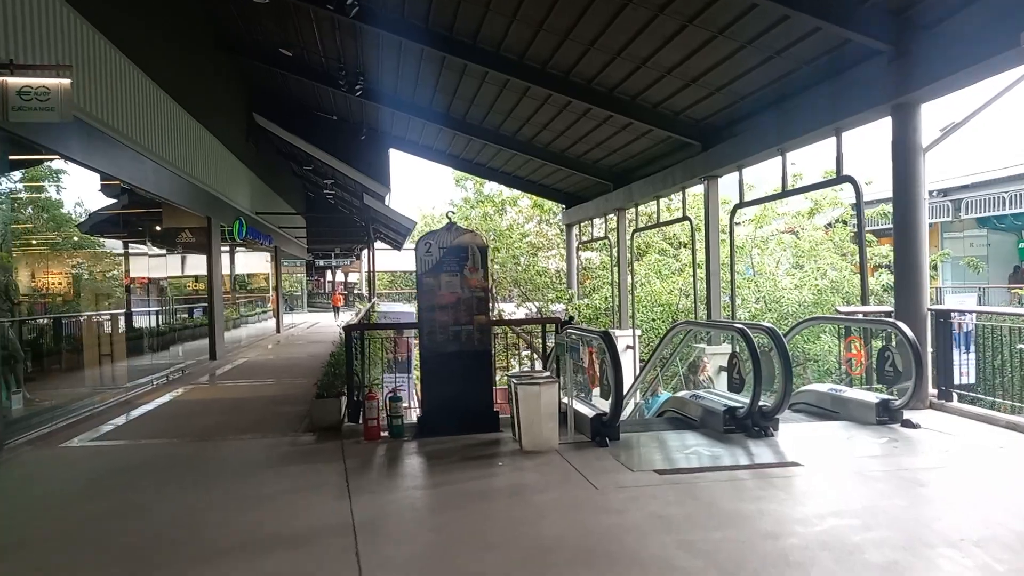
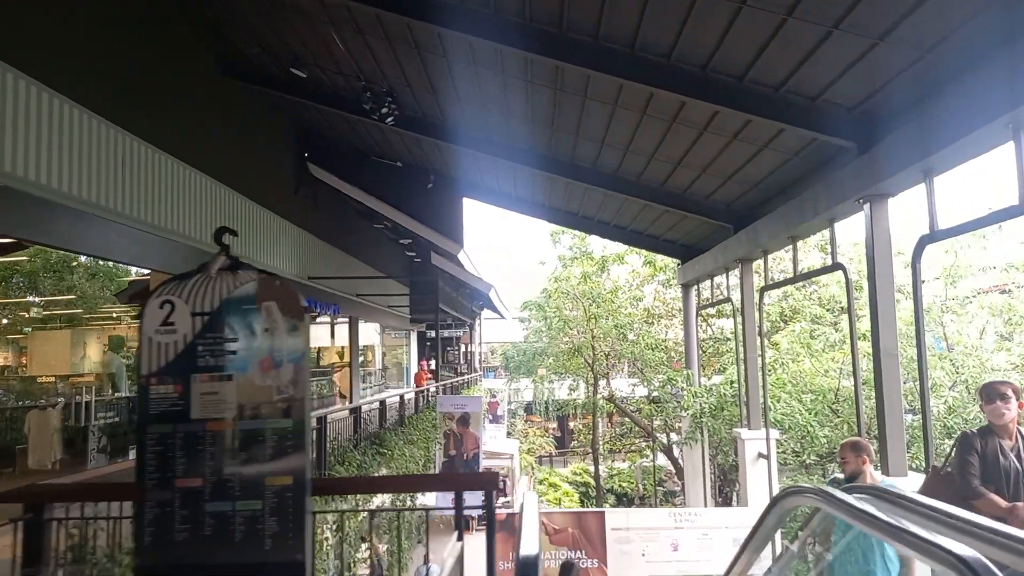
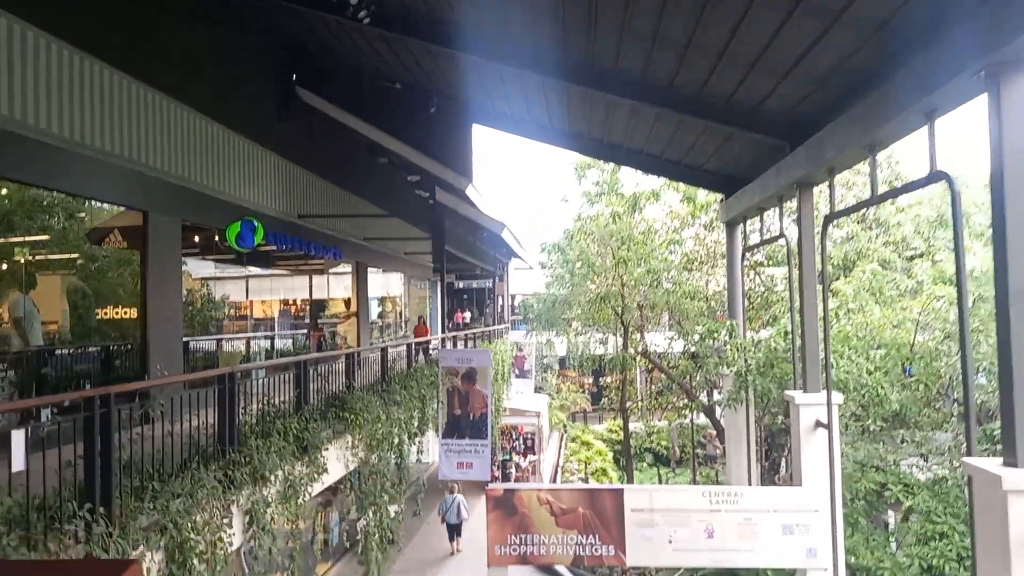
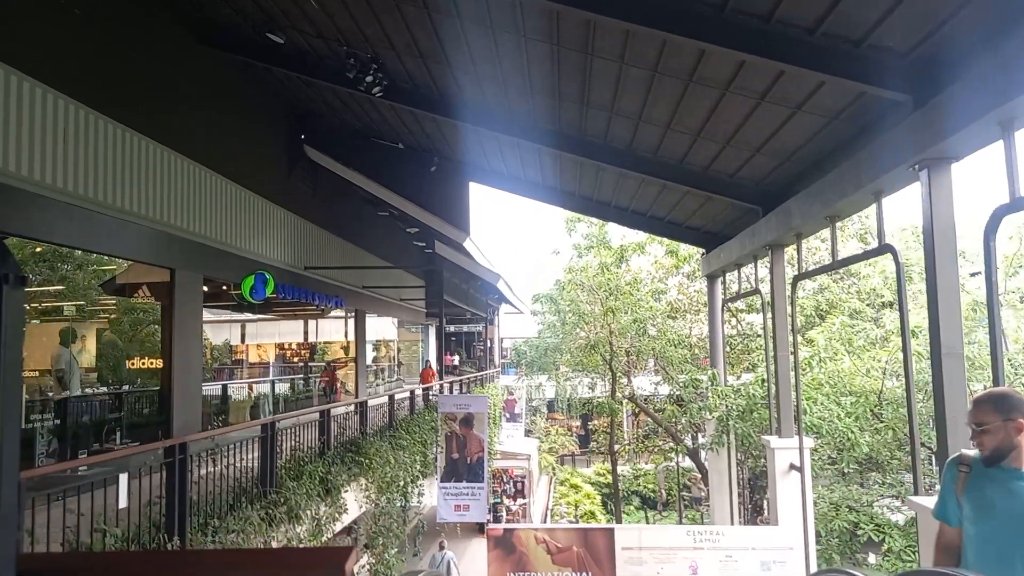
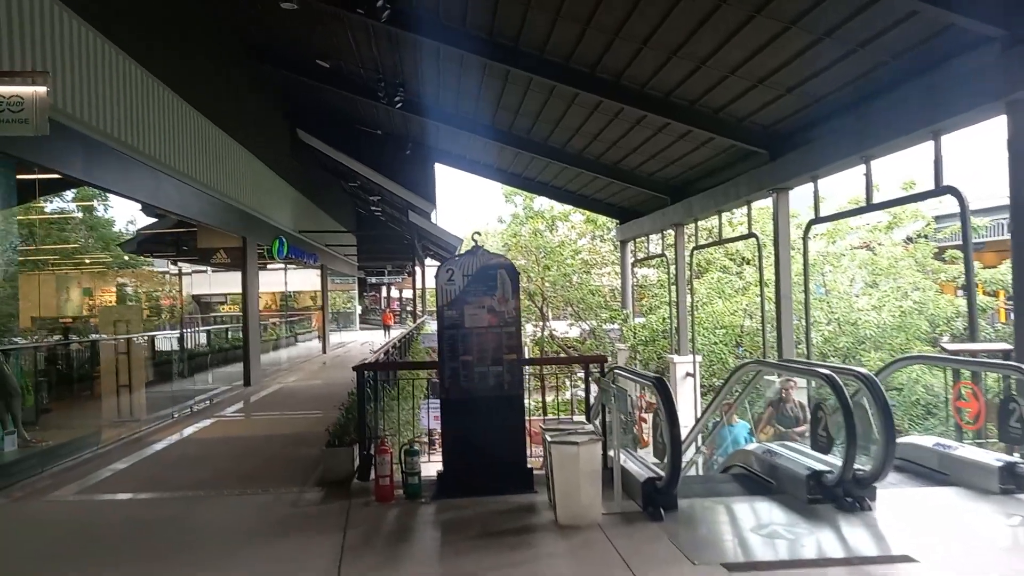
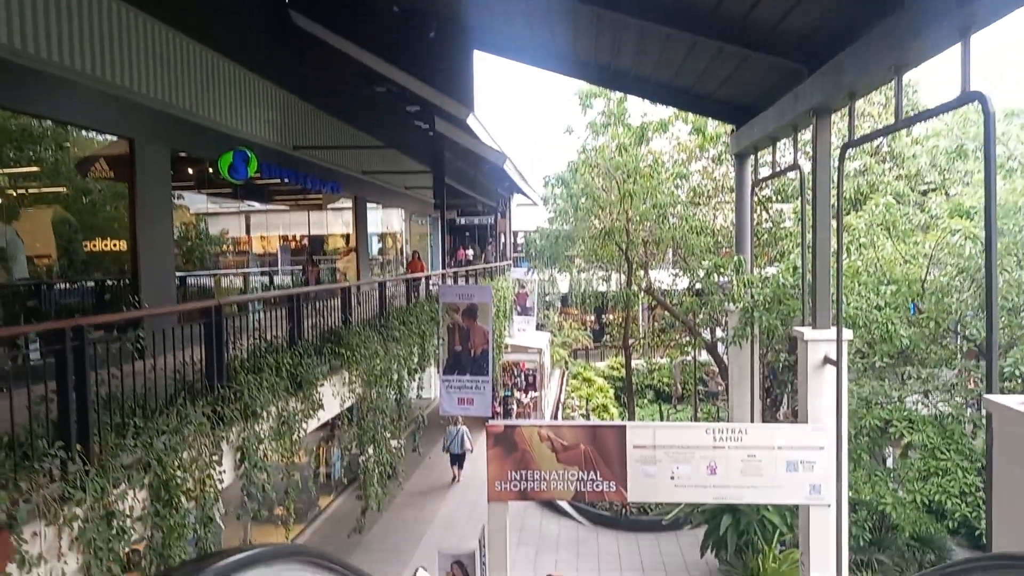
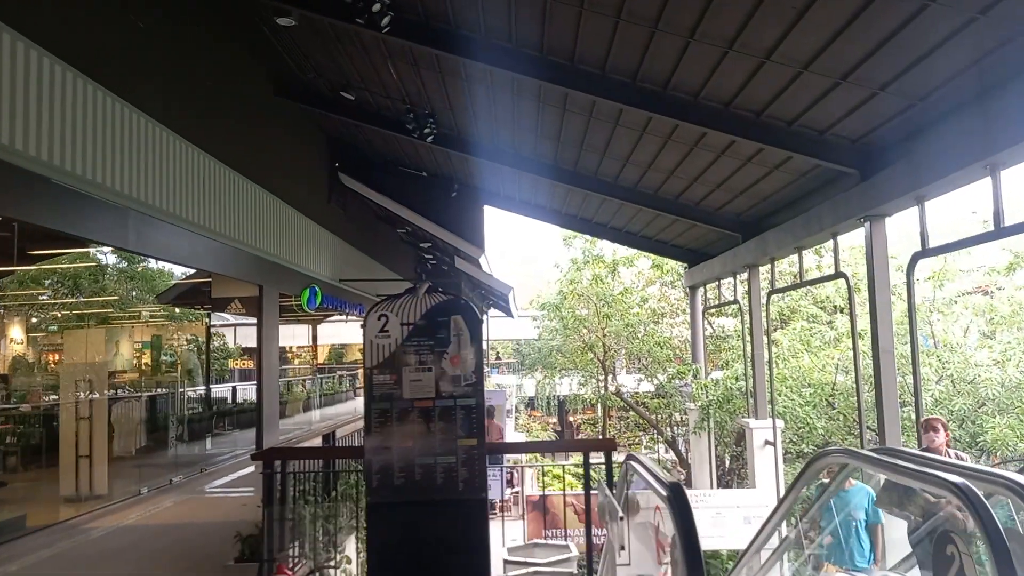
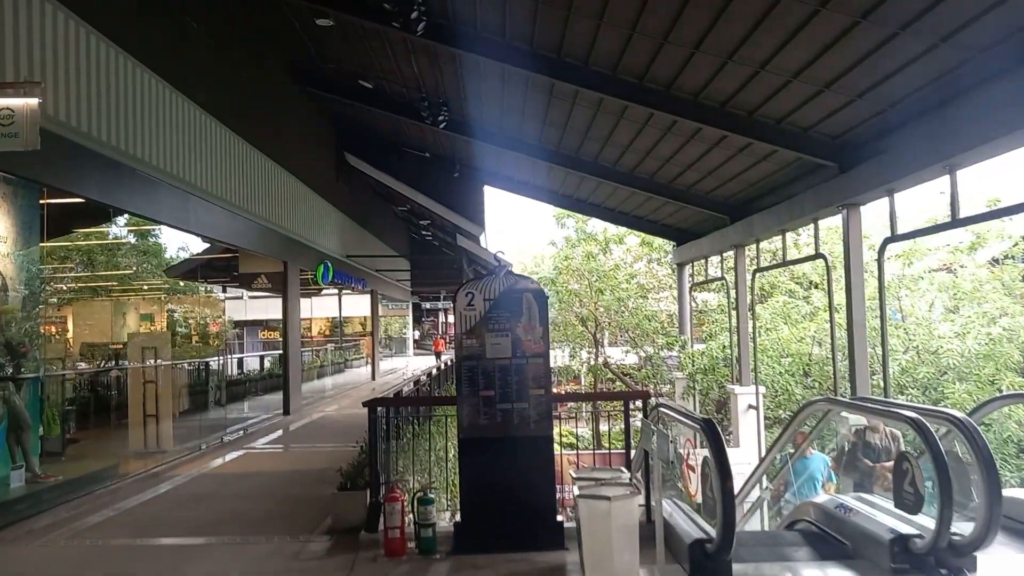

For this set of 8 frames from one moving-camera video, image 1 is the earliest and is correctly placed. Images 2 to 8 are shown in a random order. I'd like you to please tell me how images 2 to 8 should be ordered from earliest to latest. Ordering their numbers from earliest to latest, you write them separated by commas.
5, 8, 7, 2, 4, 3, 6
